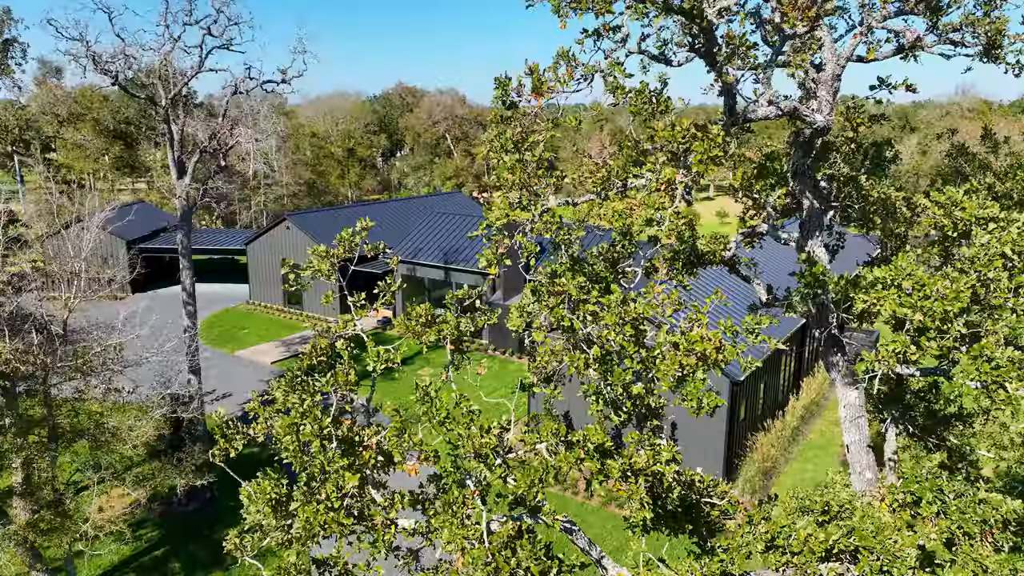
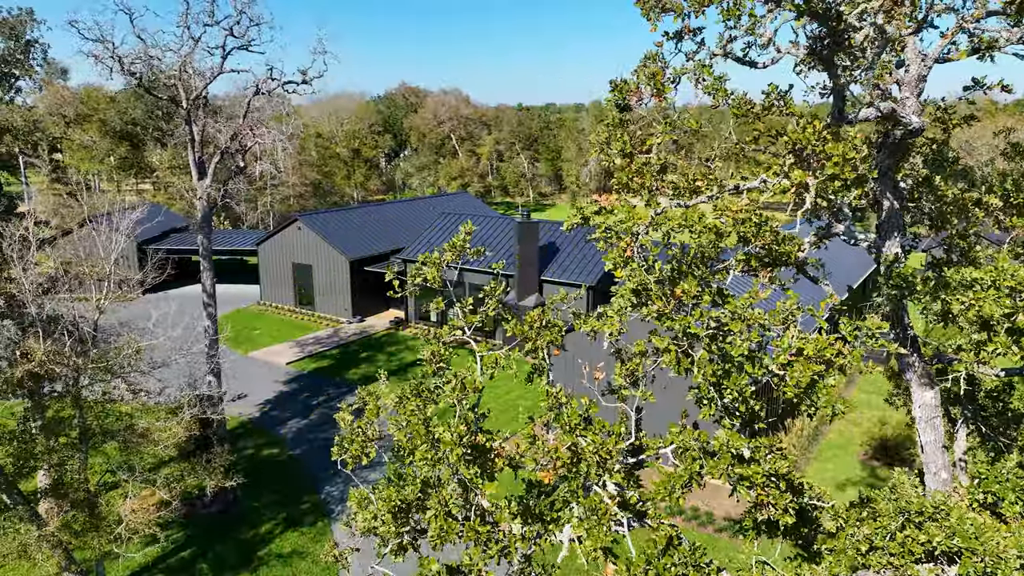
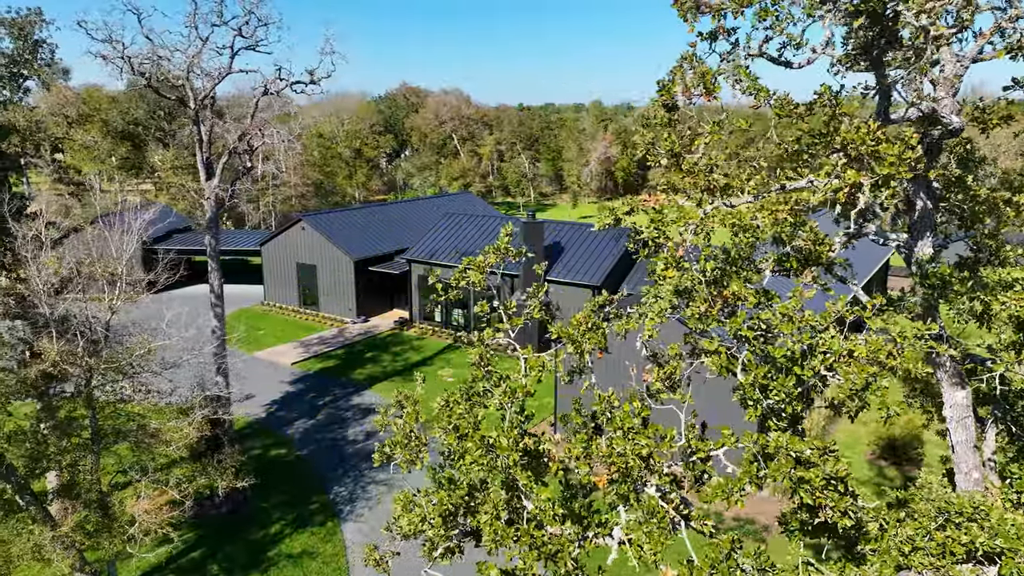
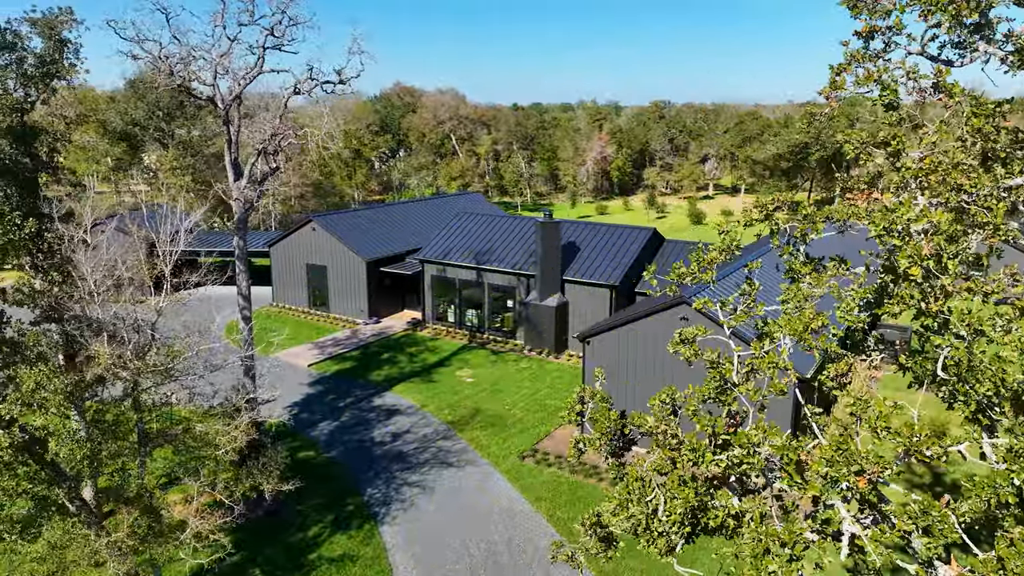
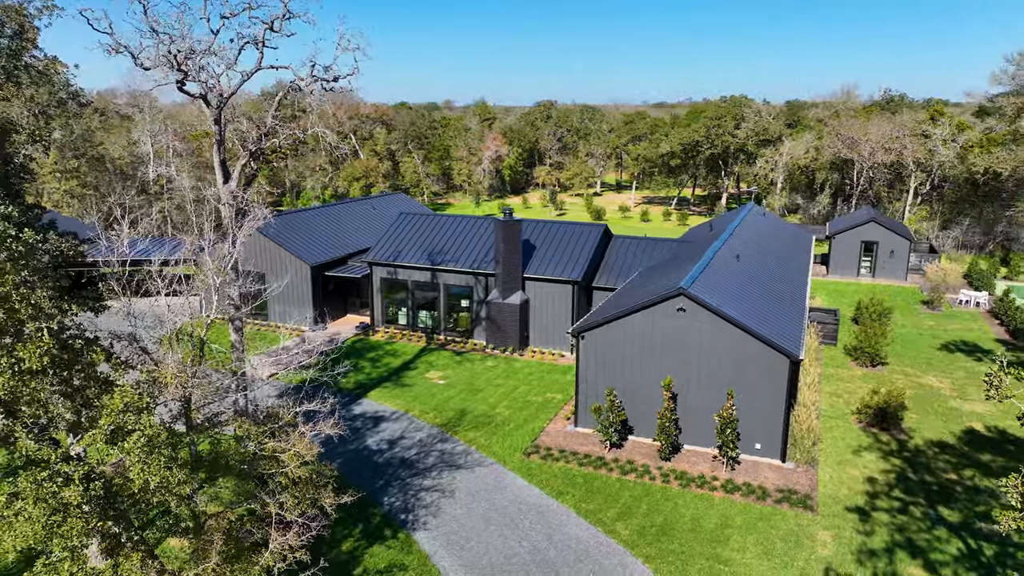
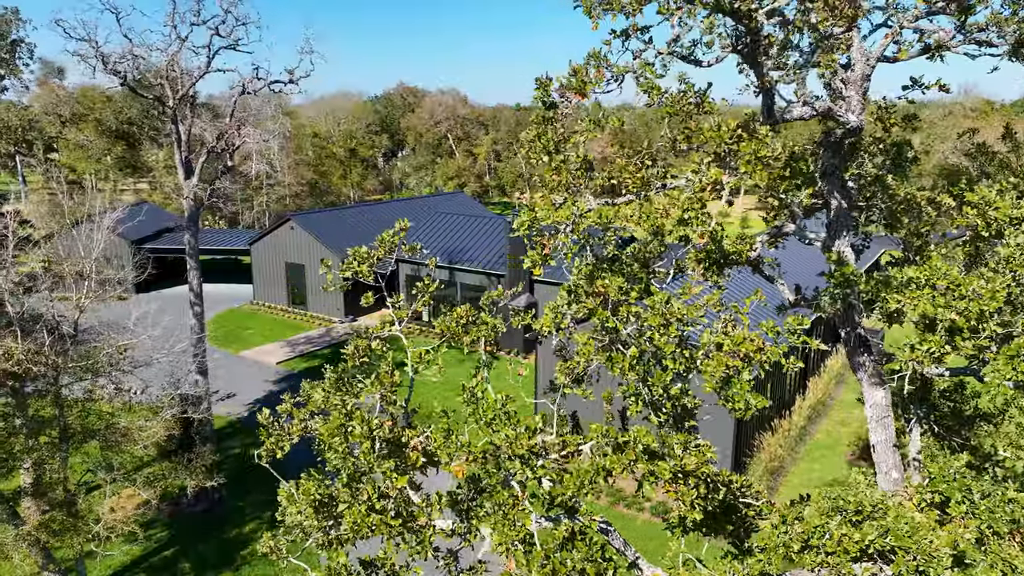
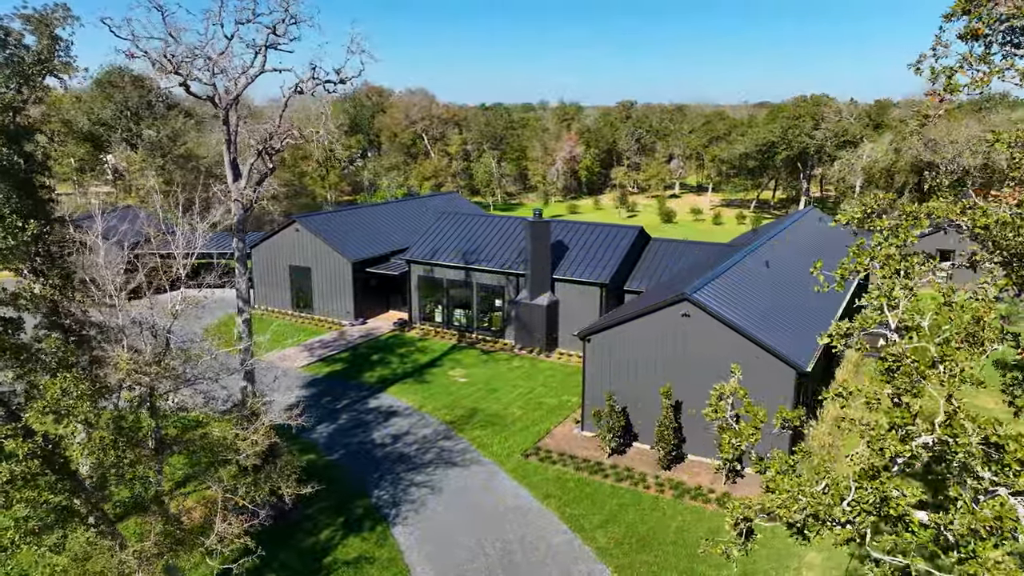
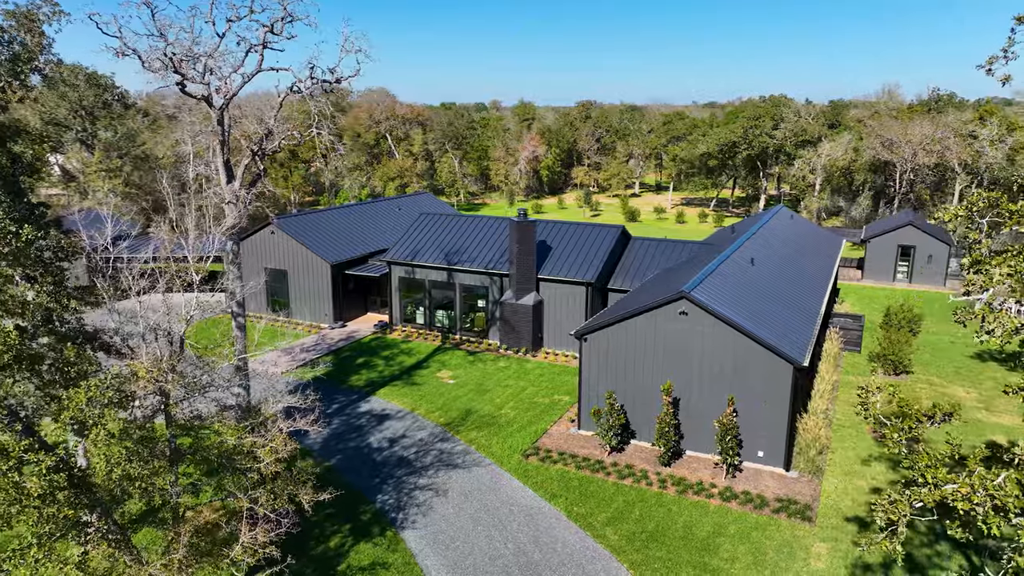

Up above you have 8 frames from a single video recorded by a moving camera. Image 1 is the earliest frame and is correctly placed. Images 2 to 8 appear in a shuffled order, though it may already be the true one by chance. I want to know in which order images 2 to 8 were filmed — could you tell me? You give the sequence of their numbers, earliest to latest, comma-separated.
6, 2, 3, 4, 7, 8, 5
